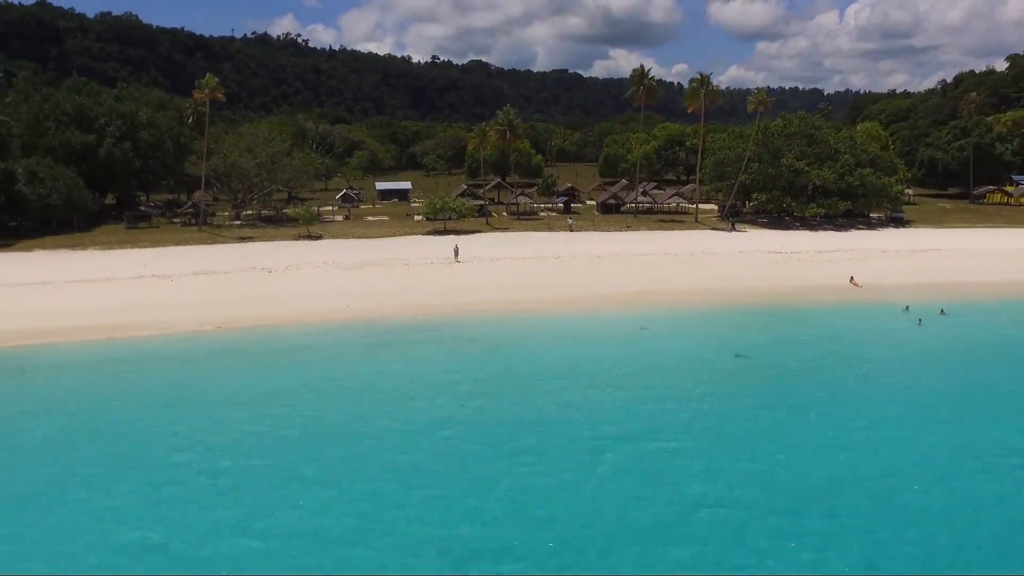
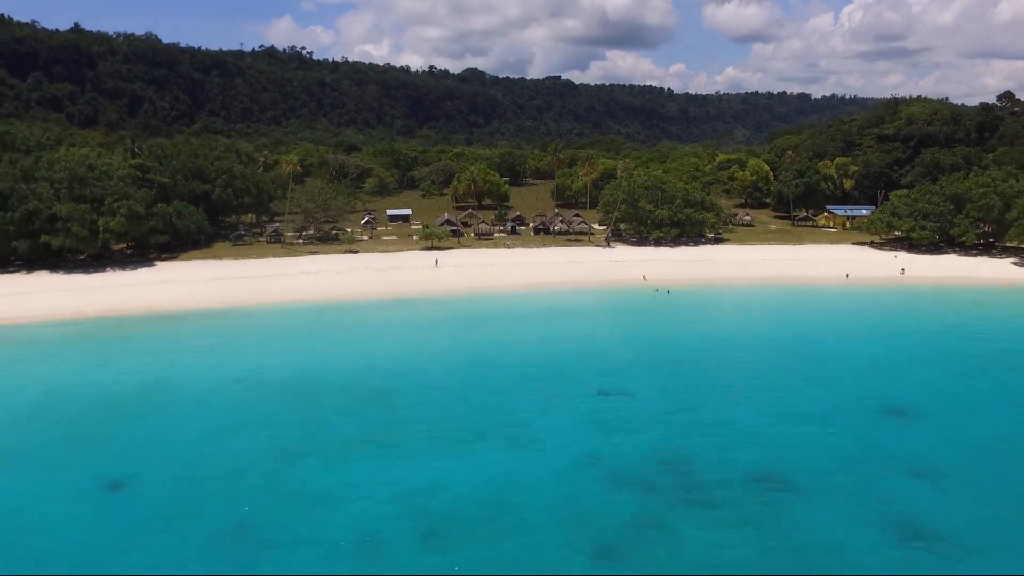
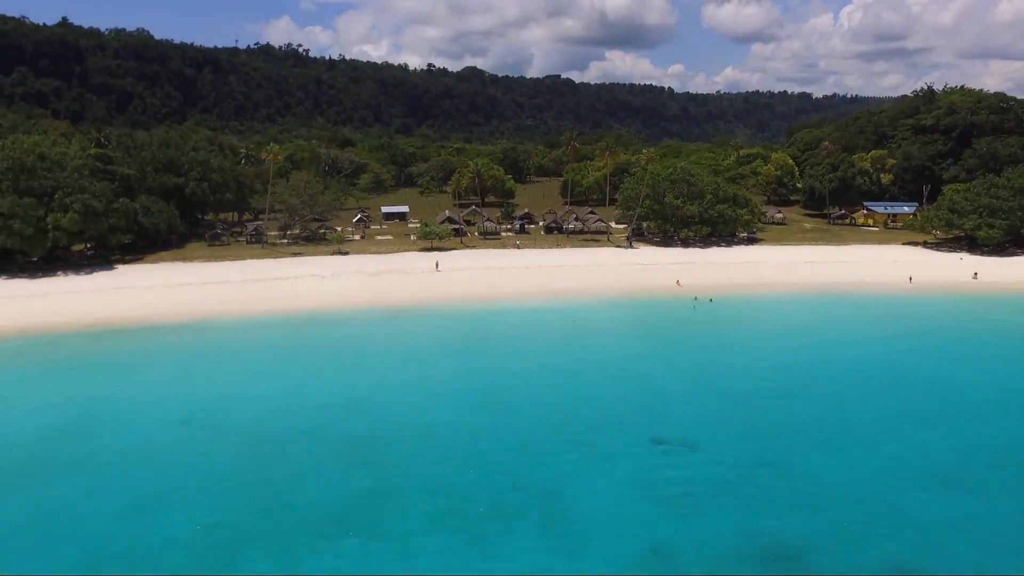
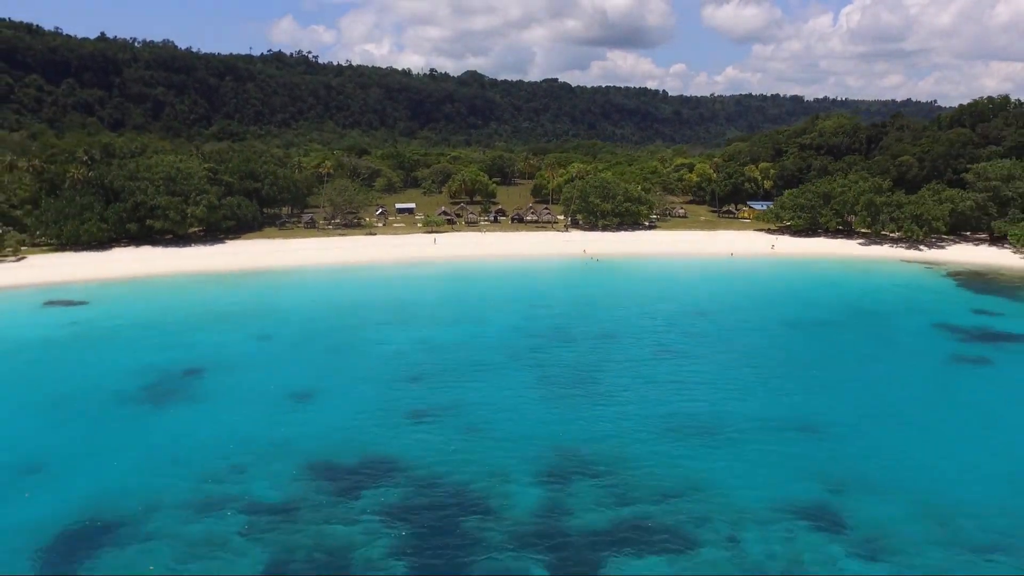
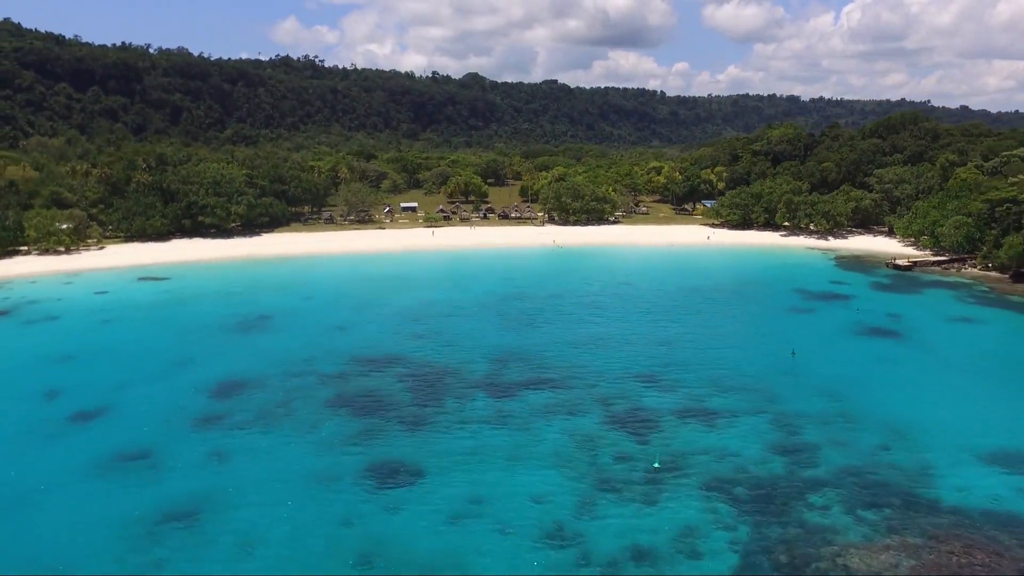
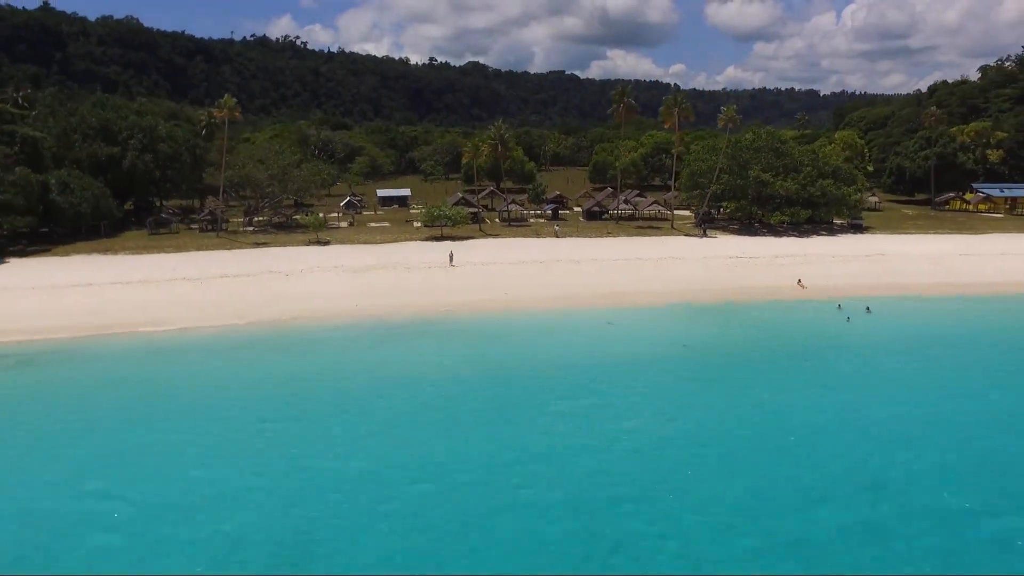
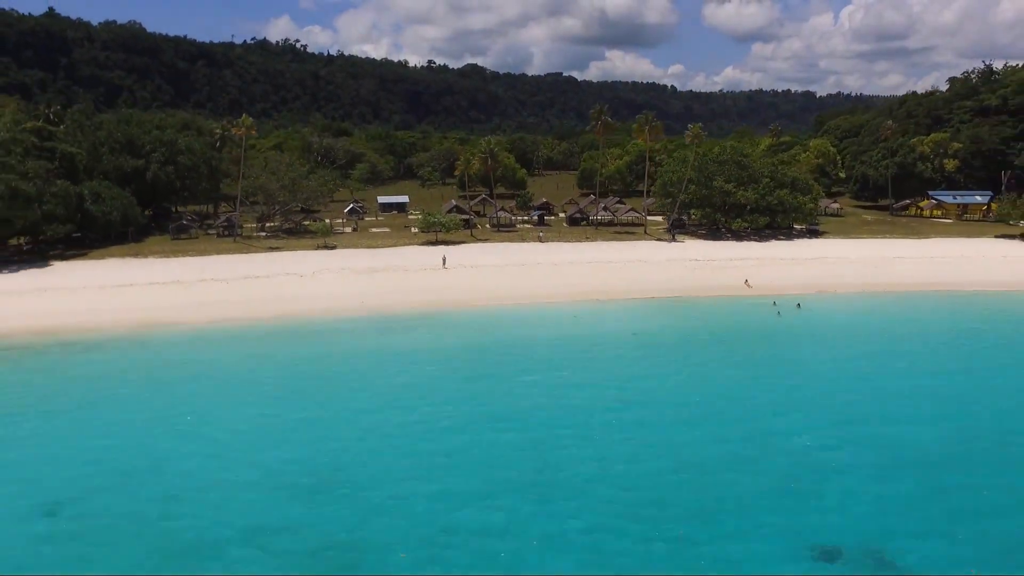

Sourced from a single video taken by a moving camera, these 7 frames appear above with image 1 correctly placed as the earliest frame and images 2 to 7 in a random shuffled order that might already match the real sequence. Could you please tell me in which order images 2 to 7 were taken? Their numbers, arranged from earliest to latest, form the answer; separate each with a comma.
6, 7, 3, 2, 4, 5
